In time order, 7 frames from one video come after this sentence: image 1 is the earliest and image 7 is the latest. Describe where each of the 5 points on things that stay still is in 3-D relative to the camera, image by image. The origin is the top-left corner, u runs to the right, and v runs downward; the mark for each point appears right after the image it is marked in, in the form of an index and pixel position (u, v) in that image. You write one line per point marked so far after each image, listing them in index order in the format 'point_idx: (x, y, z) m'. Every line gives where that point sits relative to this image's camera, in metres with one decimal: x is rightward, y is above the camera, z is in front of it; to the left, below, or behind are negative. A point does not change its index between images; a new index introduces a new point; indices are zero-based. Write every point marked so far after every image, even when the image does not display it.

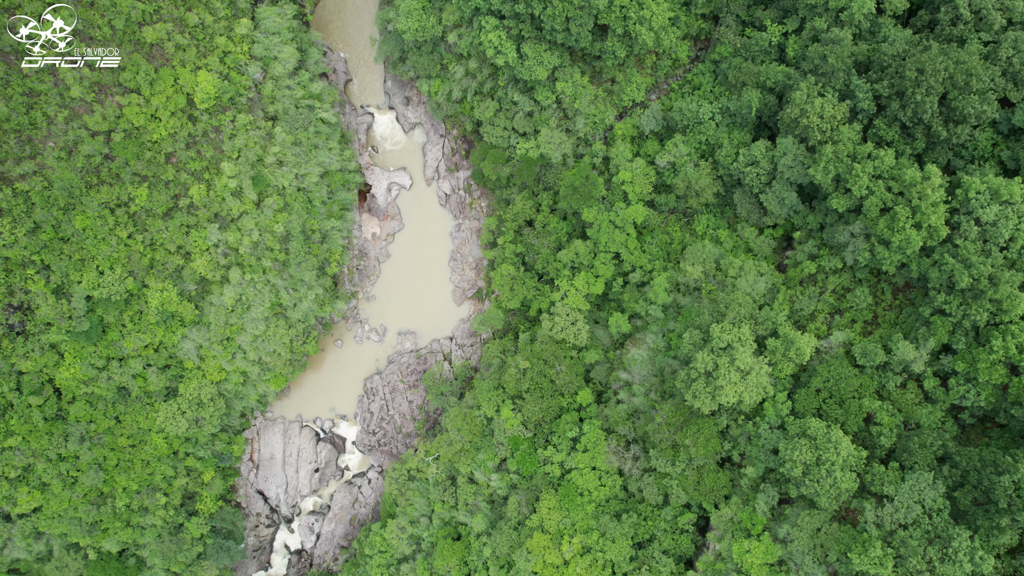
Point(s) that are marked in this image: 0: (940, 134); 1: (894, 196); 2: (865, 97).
0: (+11.3, +4.1, +18.8) m
1: (+10.3, +2.4, +19.0) m
2: (+9.8, +5.3, +19.7) m
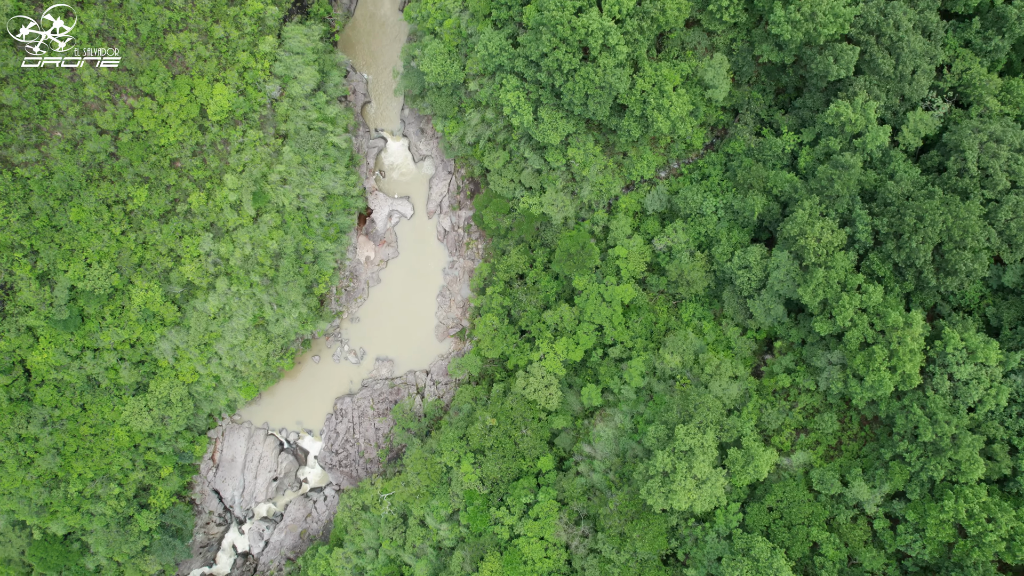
0: (+11.1, +0.2, +18.9) m
1: (+9.8, -1.2, +19.1) m
2: (+9.8, +1.6, +19.8) m
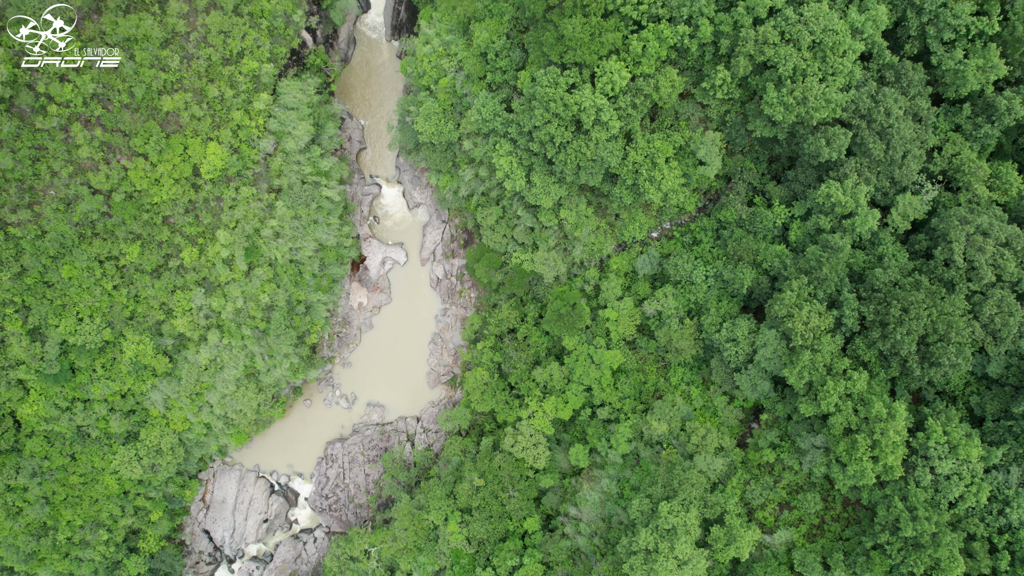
0: (+10.8, -2.2, +19.0) m
1: (+9.4, -3.6, +19.2) m
2: (+9.5, -0.8, +19.9) m
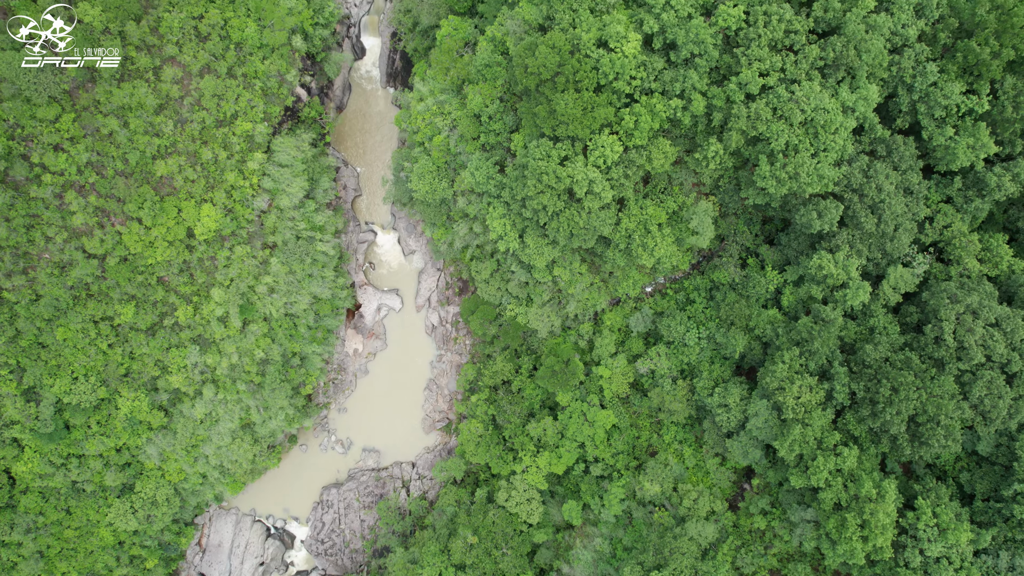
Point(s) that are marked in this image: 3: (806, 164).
0: (+10.6, -4.3, +19.0) m
1: (+9.2, -5.7, +19.3) m
2: (+9.3, -2.9, +19.9) m
3: (+8.0, +3.4, +19.3) m
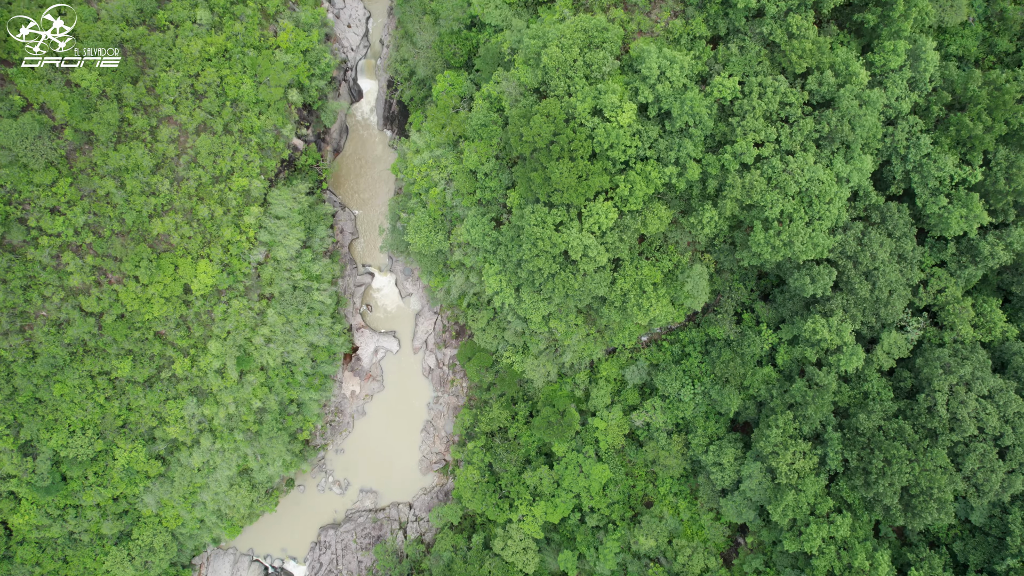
0: (+10.4, -6.2, +19.1) m
1: (+9.1, -7.6, +19.4) m
2: (+9.1, -4.8, +20.0) m
3: (+7.9, +1.5, +19.4) m
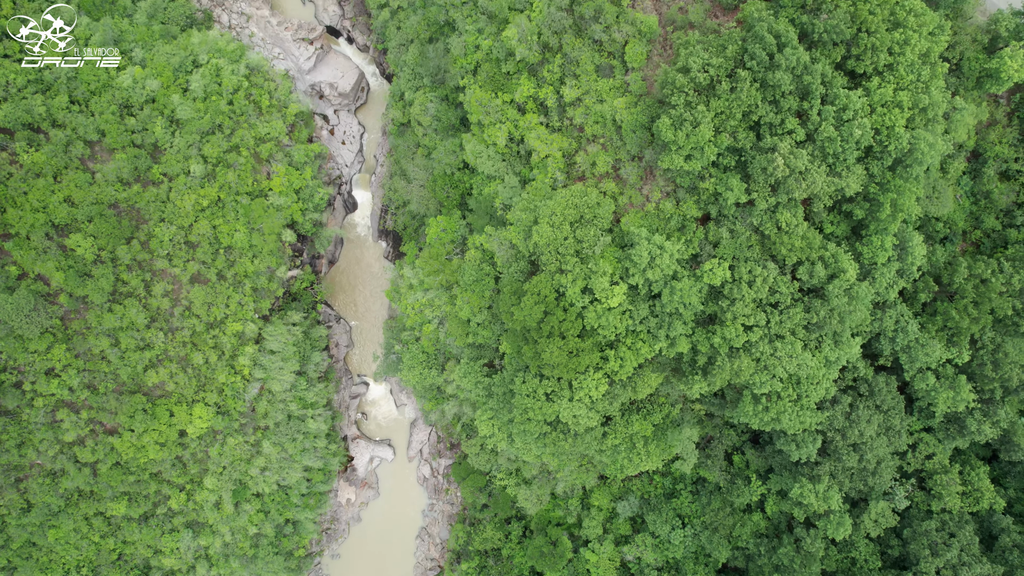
0: (+10.1, -11.2, +19.4) m
1: (+8.8, -12.6, +19.7) m
2: (+8.9, -9.7, +20.2) m
3: (+7.6, -3.4, +19.5) m
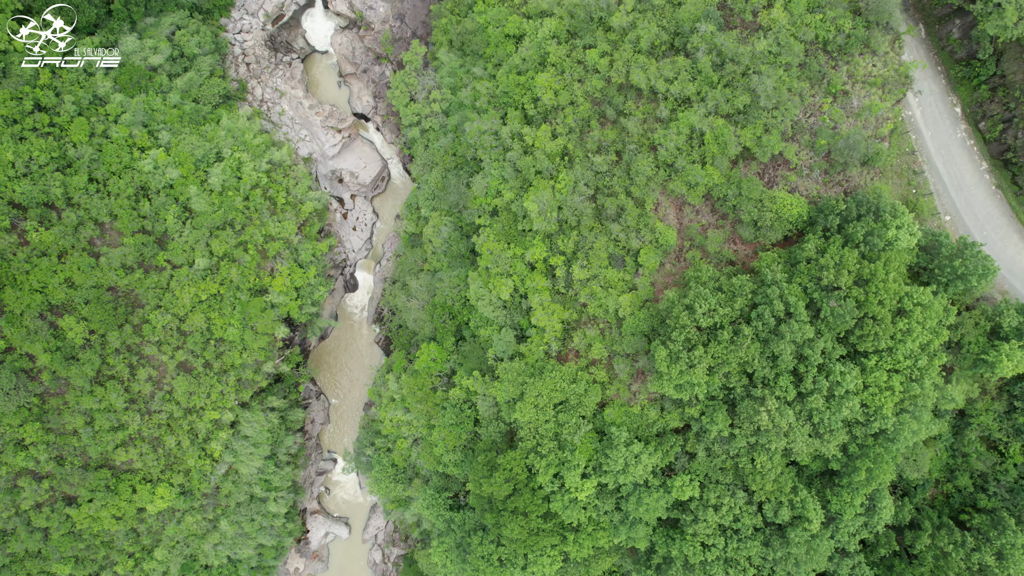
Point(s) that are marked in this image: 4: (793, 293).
0: (+7.1, -17.8, +19.7) m
1: (+5.6, -18.9, +20.0) m
2: (+6.2, -16.1, +20.6) m
3: (+6.1, -9.7, +19.8) m
4: (+6.7, -0.1, +17.0) m
